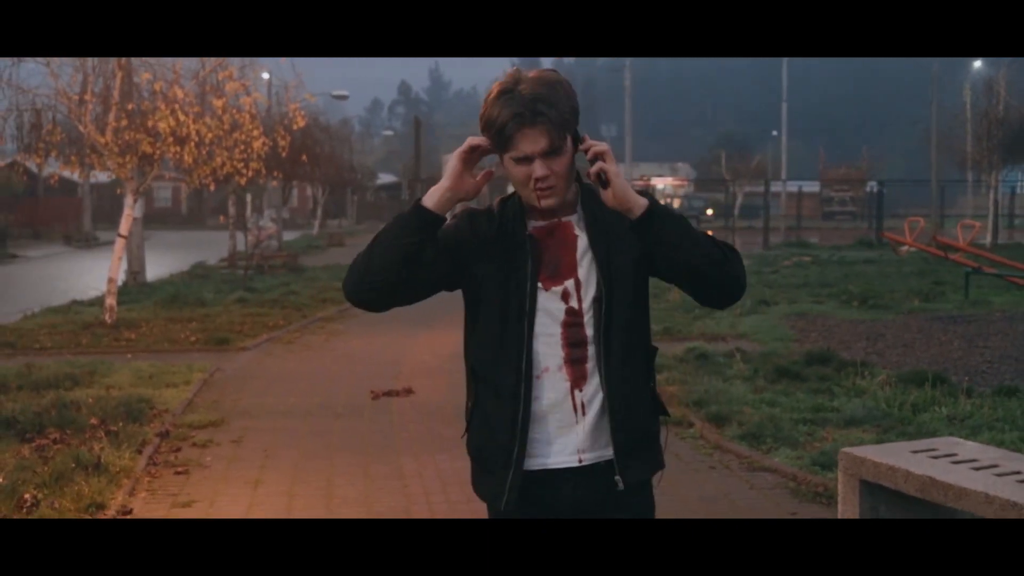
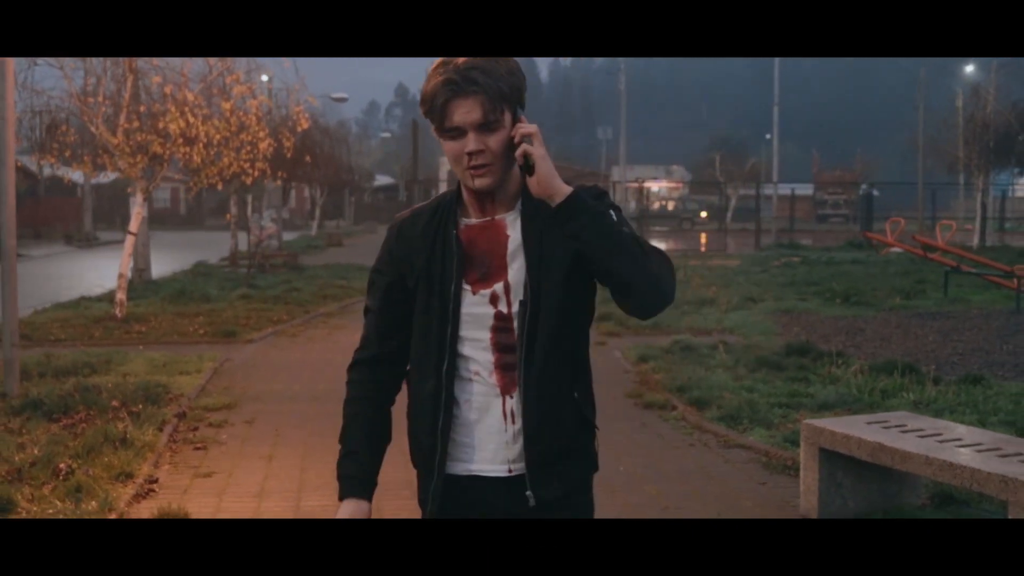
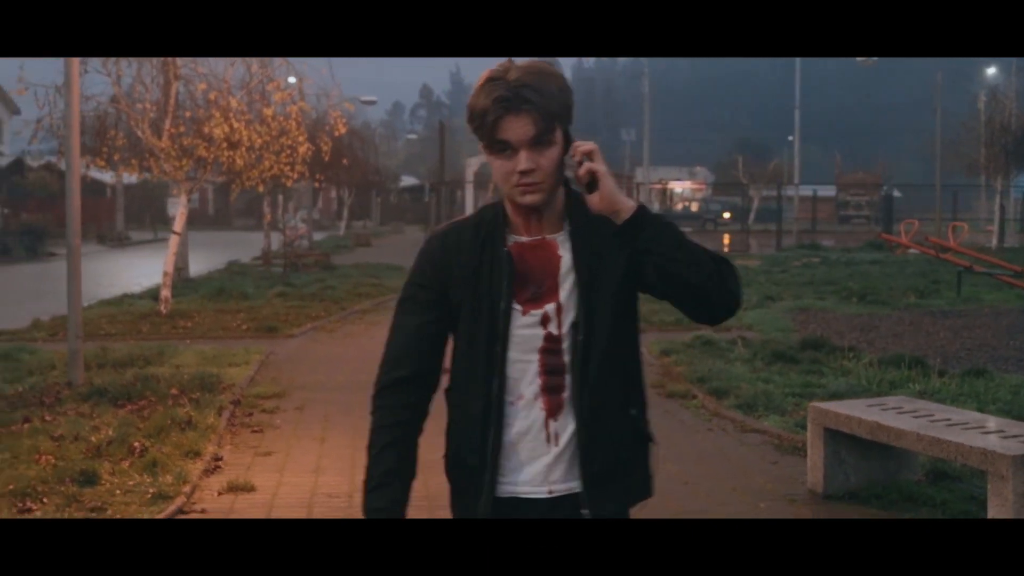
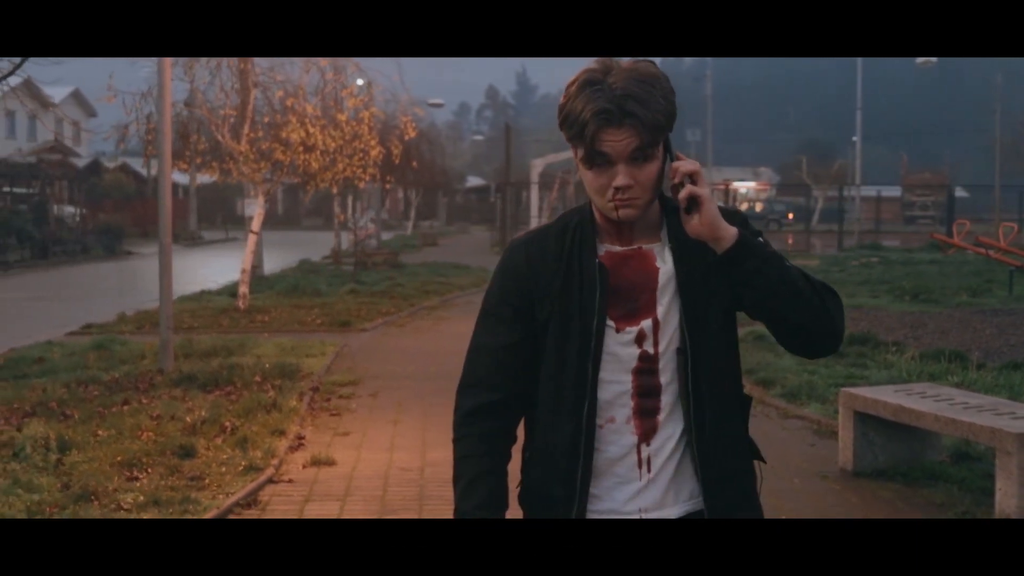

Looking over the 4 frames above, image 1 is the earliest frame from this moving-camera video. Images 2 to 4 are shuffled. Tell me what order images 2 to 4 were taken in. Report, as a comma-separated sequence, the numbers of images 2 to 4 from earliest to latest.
2, 3, 4
